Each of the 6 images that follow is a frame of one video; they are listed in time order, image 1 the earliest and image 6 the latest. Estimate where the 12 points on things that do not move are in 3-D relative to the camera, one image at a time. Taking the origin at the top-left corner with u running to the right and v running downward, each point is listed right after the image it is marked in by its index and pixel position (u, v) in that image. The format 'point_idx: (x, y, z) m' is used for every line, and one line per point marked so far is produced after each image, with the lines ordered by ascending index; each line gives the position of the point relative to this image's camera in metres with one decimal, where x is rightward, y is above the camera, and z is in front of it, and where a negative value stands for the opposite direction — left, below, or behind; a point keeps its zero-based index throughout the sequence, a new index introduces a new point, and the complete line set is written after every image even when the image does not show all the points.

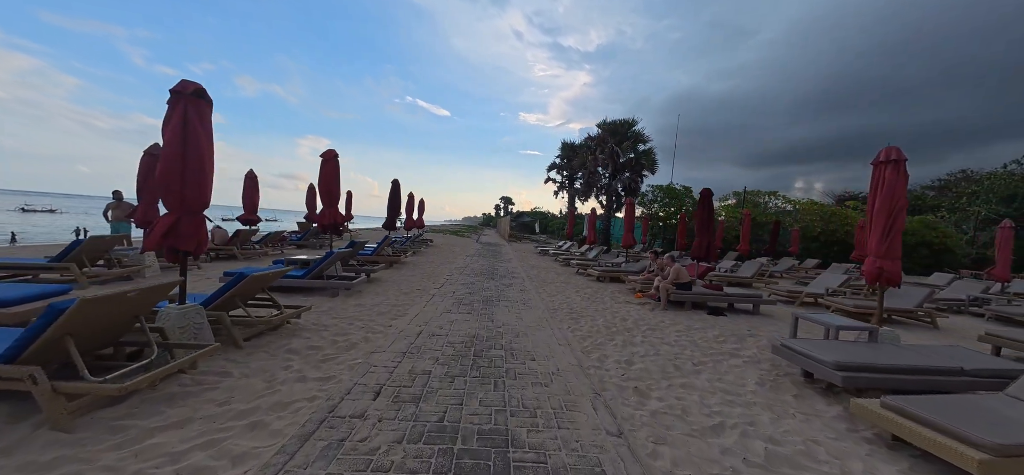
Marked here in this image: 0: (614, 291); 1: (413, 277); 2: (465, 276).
0: (+2.6, -1.4, +8.9) m
1: (-2.7, -1.0, +9.3) m
2: (-1.3, -1.1, +9.6) m
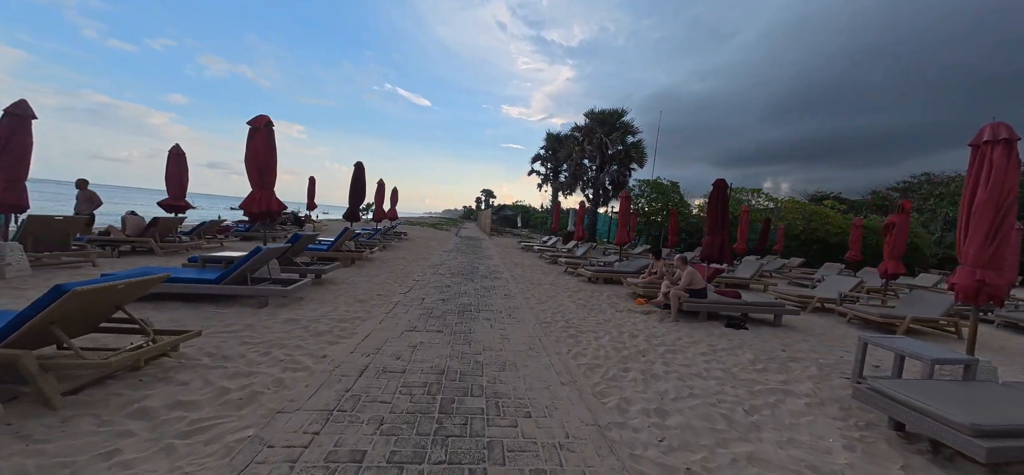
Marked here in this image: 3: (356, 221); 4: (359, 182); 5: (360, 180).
0: (+2.2, -1.3, +7.7) m
1: (-3.1, -0.9, +7.8) m
2: (-1.7, -0.9, +8.2) m
3: (-4.3, +0.5, +9.7) m
4: (-4.1, +1.5, +9.5) m
5: (-4.1, +1.6, +9.5) m
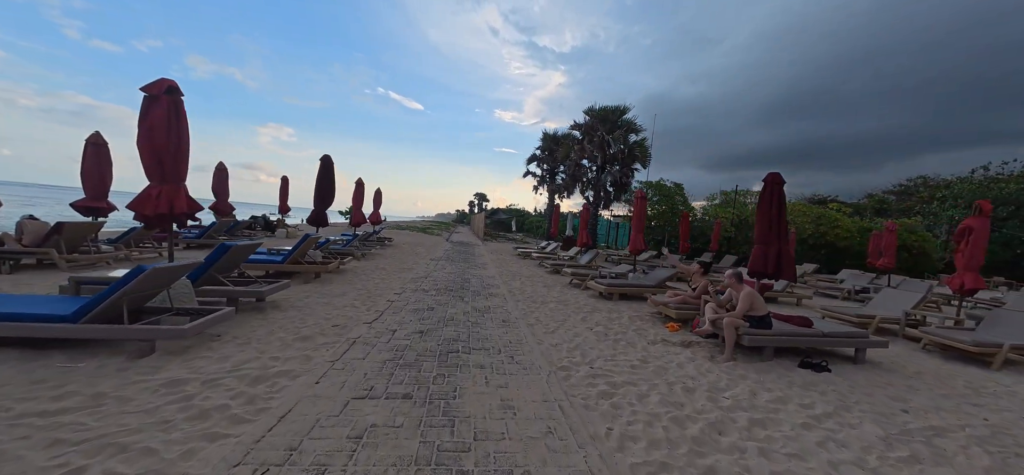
0: (+2.2, -1.5, +6.2) m
1: (-3.1, -1.1, +6.2) m
2: (-1.7, -1.1, +6.6) m
3: (-4.4, +0.3, +8.0) m
4: (-4.2, +1.4, +7.9) m
5: (-4.2, +1.4, +7.8) m
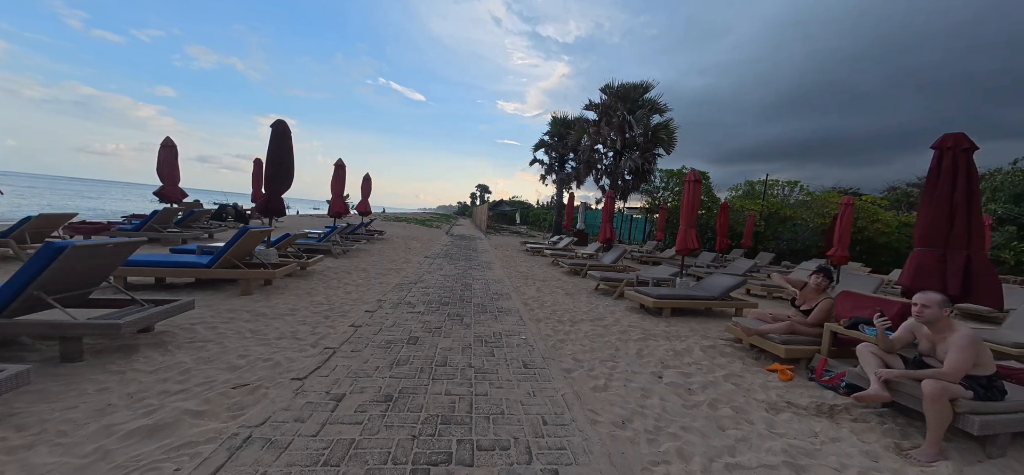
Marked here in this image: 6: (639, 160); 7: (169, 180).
0: (+2.5, -1.4, +4.2) m
1: (-2.8, -1.0, +4.2) m
2: (-1.5, -1.0, +4.7) m
3: (-4.1, +0.4, +6.1) m
4: (-3.9, +1.5, +5.9) m
5: (-3.9, +1.5, +5.9) m
6: (+6.0, +3.7, +16.4) m
7: (-8.9, +1.5, +9.1) m
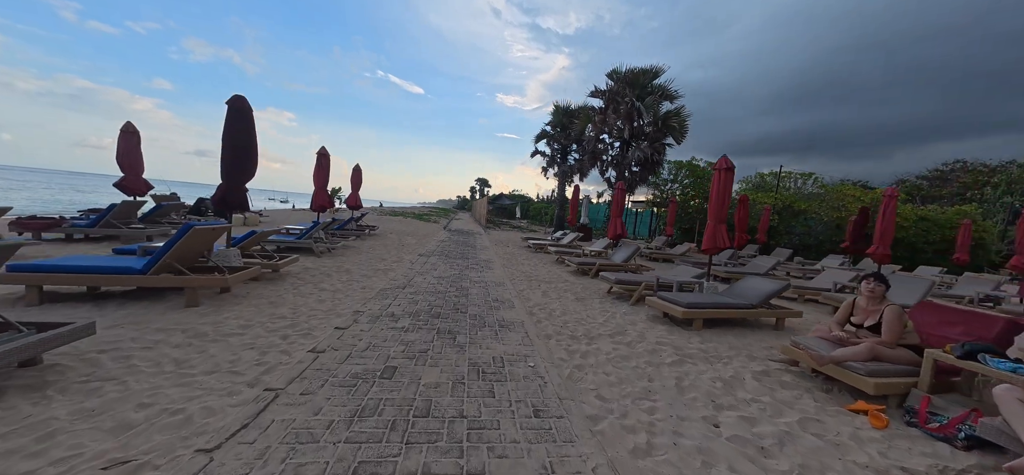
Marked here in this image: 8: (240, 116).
0: (+2.5, -1.4, +3.4) m
1: (-2.8, -1.0, +3.3) m
2: (-1.4, -1.0, +3.8) m
3: (-4.1, +0.4, +5.2) m
4: (-3.9, +1.5, +4.9) m
5: (-3.9, +1.5, +4.9) m
6: (+6.0, +3.9, +15.5) m
7: (-8.9, +1.6, +8.2) m
8: (-3.8, +1.7, +4.9) m
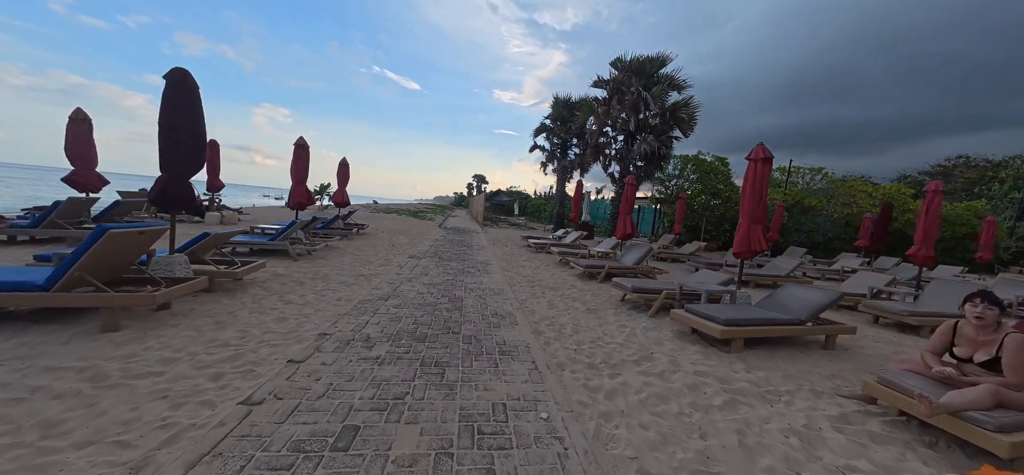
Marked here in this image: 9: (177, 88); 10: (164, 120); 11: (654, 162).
0: (+2.6, -1.5, +2.5) m
1: (-2.7, -1.0, +2.5) m
2: (-1.4, -1.1, +2.9) m
3: (-4.0, +0.4, +4.3) m
4: (-3.8, +1.4, +4.1) m
5: (-3.8, +1.5, +4.0) m
6: (+6.0, +4.0, +14.6) m
7: (-8.9, +1.5, +7.2) m
8: (-3.8, +1.7, +4.0) m
9: (-3.8, +1.7, +4.0) m
10: (-4.0, +1.3, +4.0) m
11: (+6.3, +3.3, +15.3) m
